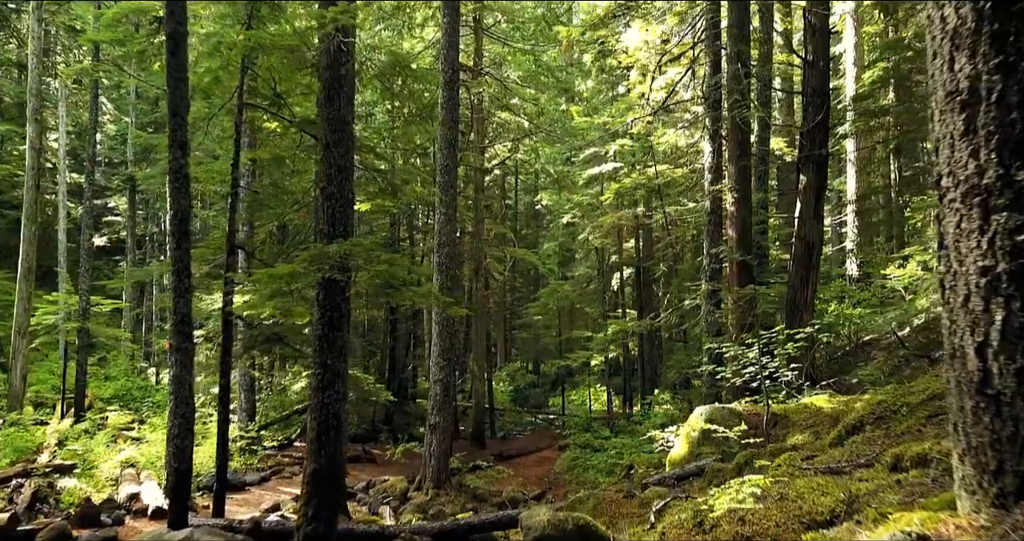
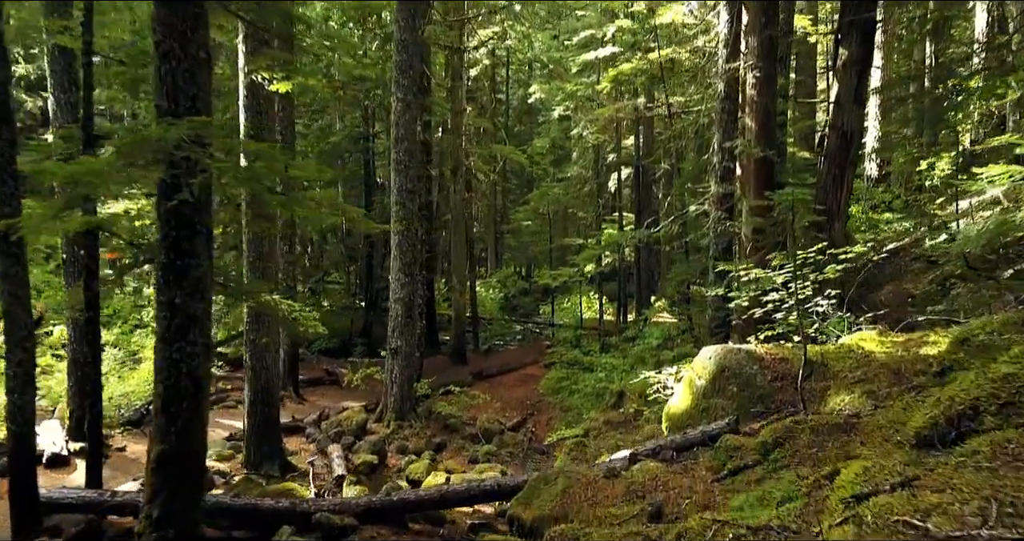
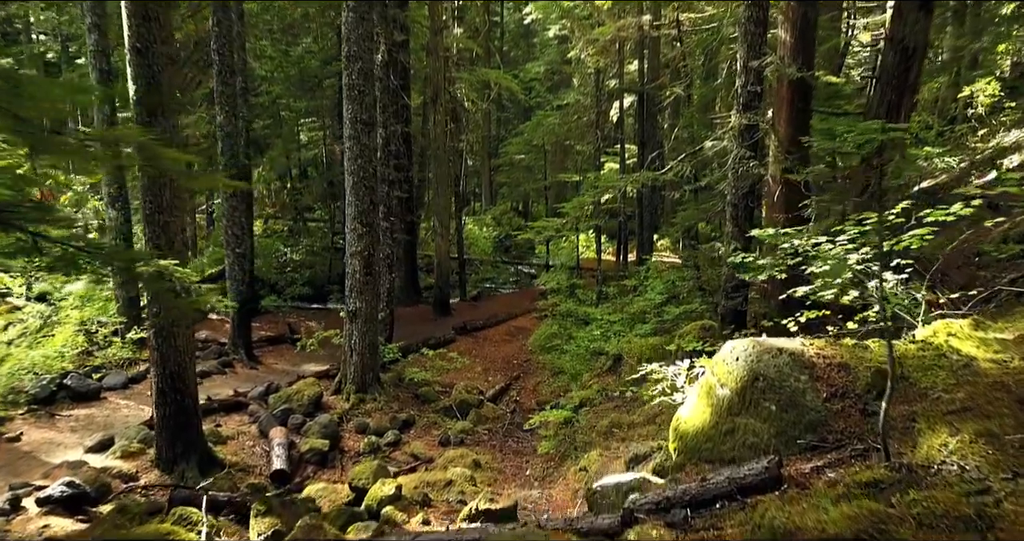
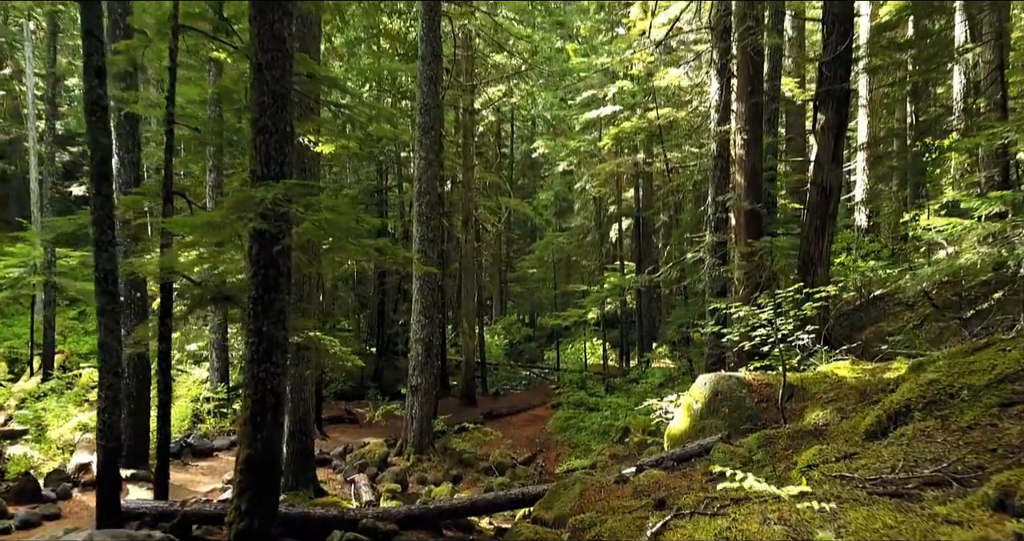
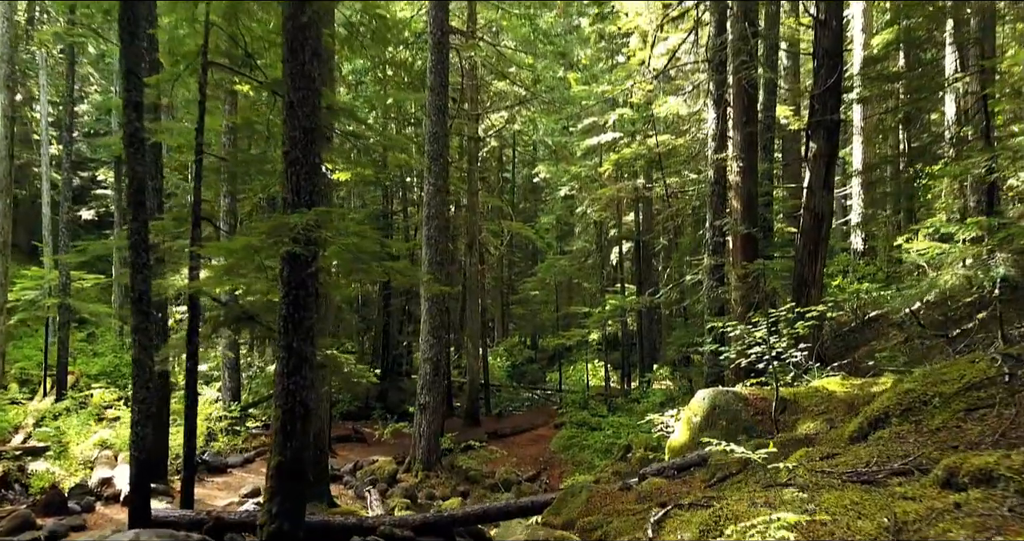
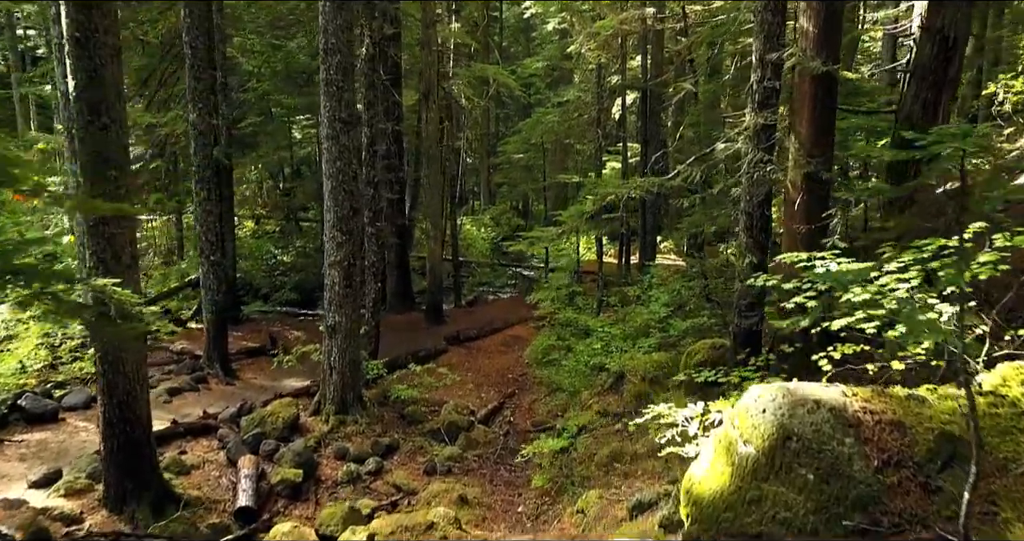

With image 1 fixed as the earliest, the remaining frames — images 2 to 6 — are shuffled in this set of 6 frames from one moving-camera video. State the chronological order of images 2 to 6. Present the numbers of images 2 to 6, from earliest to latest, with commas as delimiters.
5, 4, 2, 3, 6
